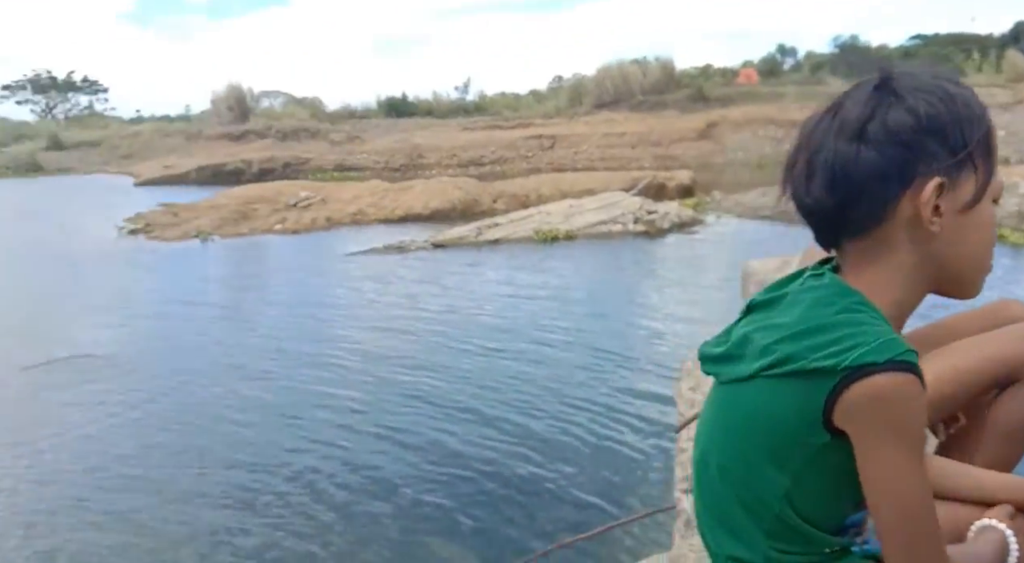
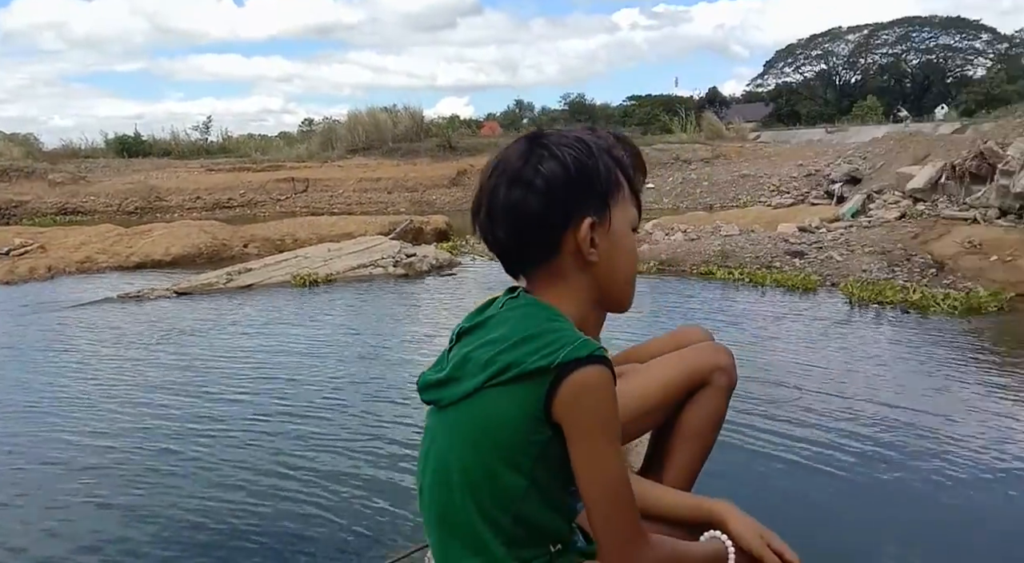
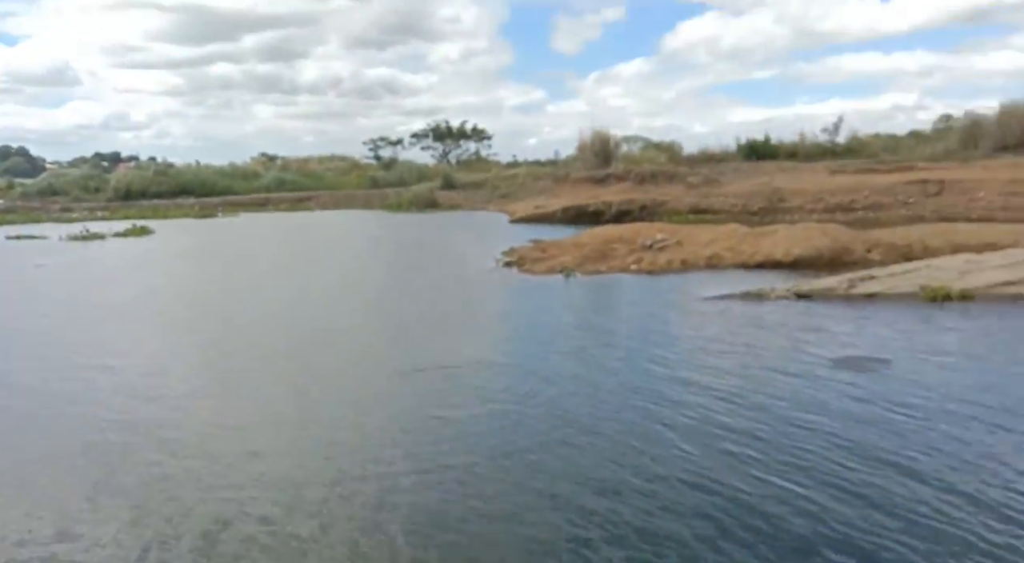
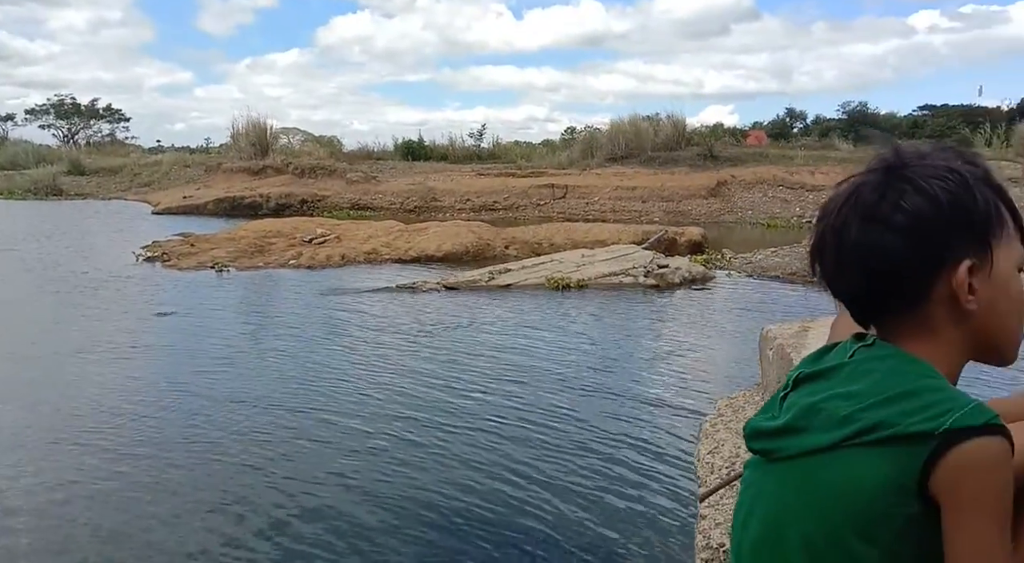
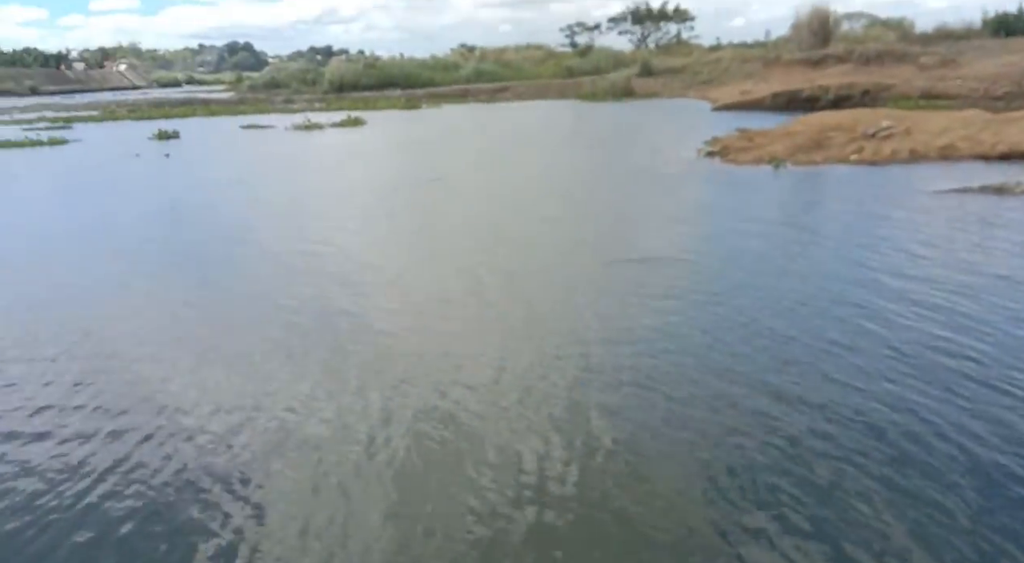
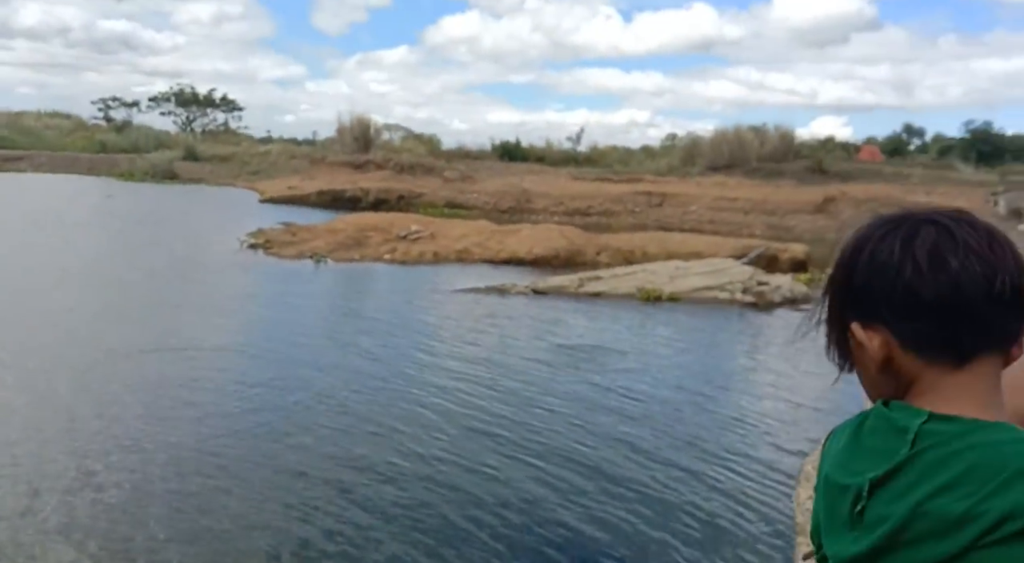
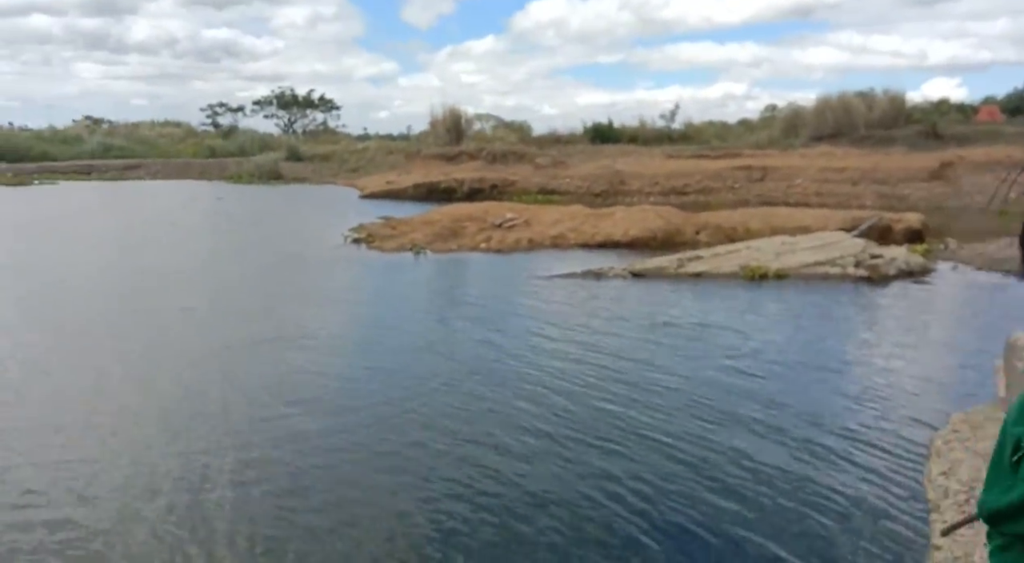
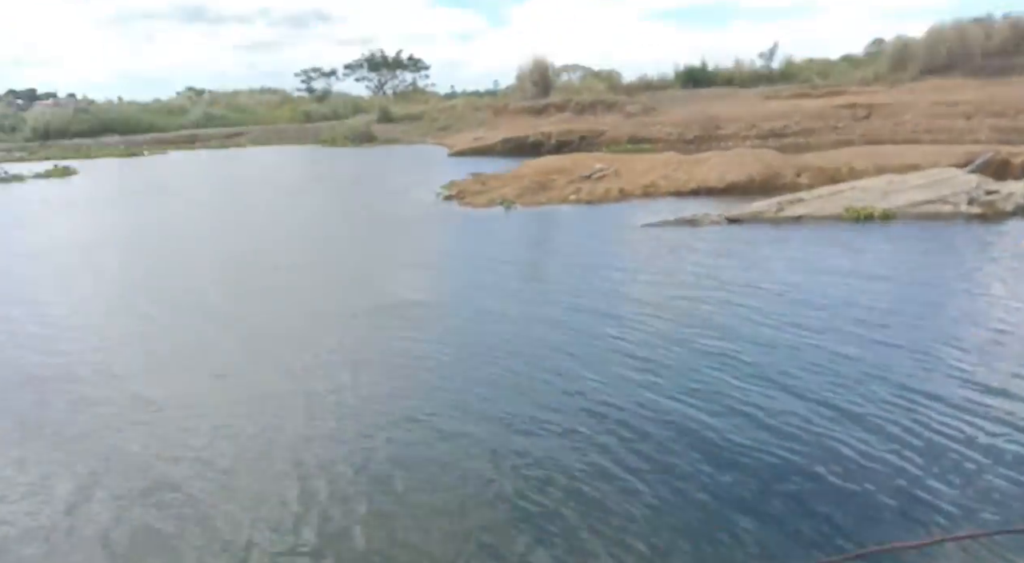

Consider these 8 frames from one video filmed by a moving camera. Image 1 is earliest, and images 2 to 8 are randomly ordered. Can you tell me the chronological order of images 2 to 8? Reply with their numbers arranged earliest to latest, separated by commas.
8, 5, 3, 6, 7, 4, 2
